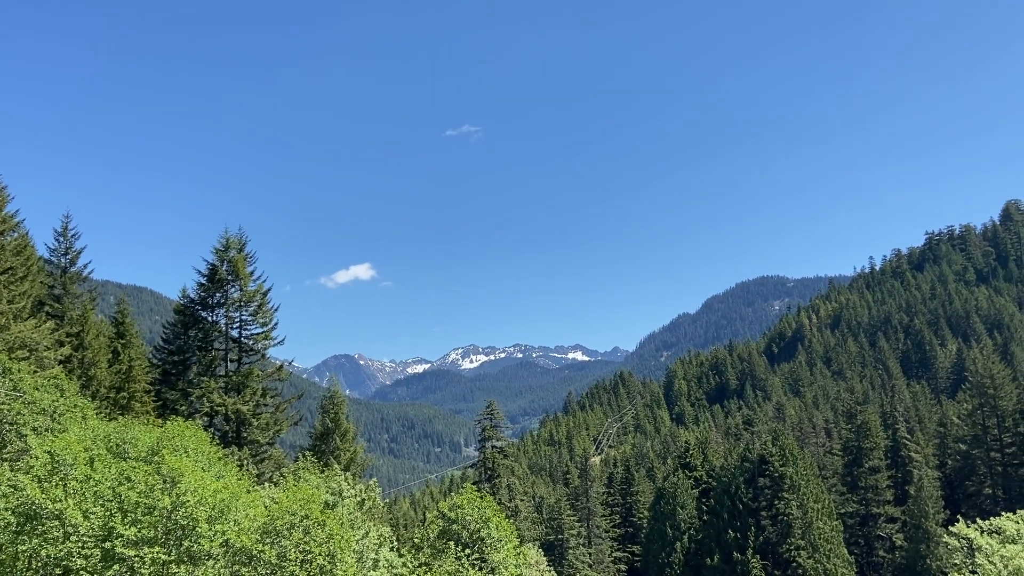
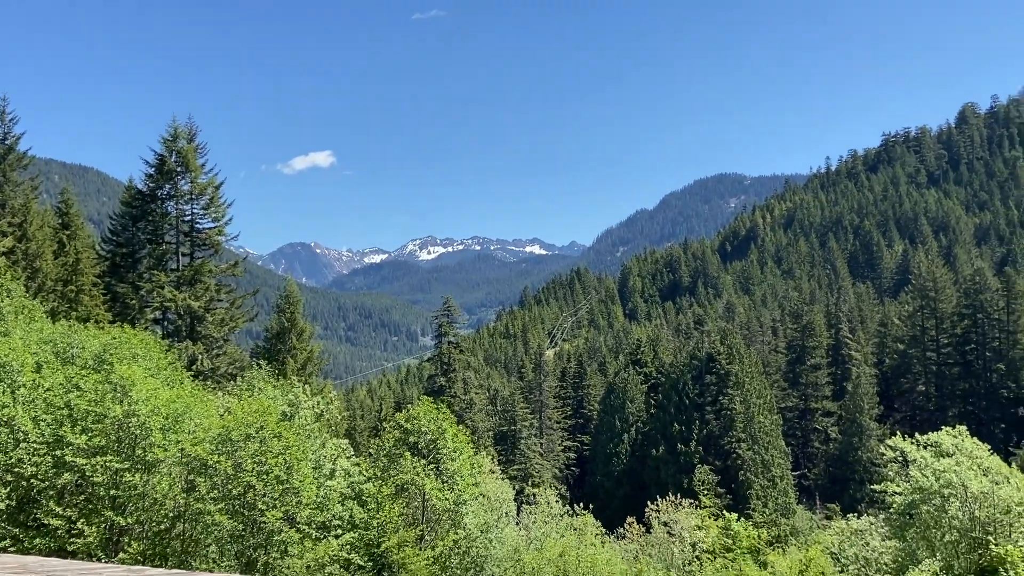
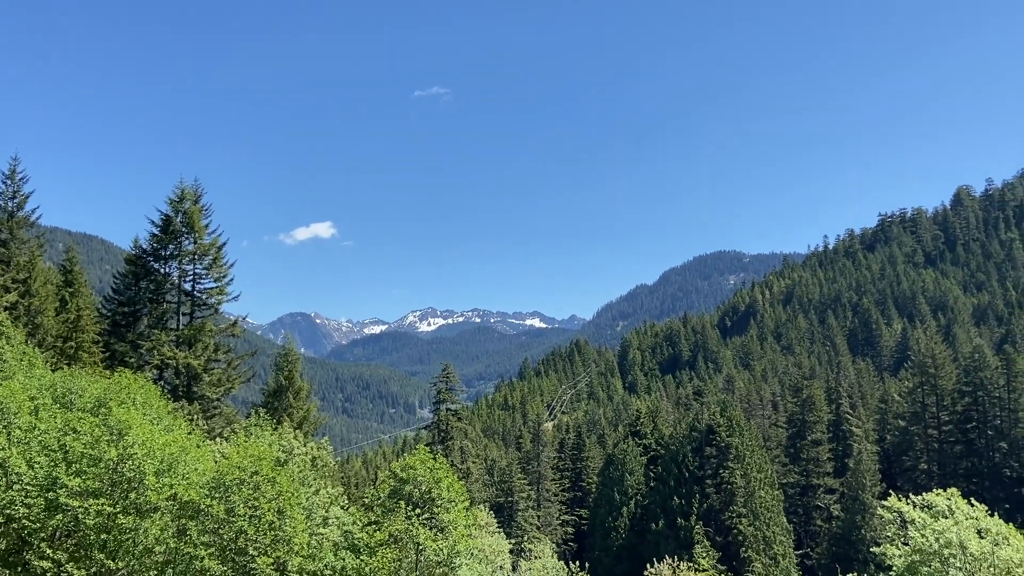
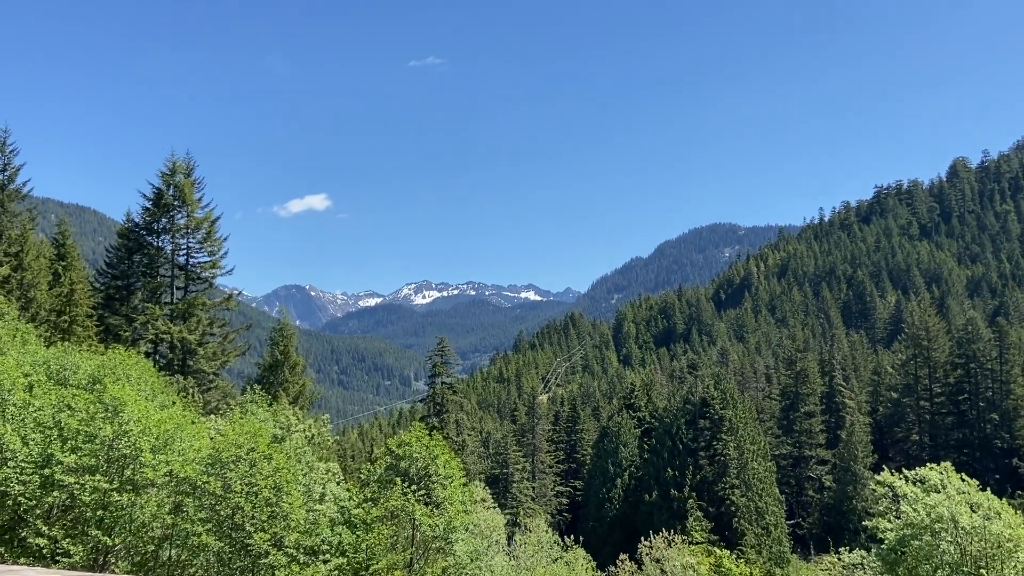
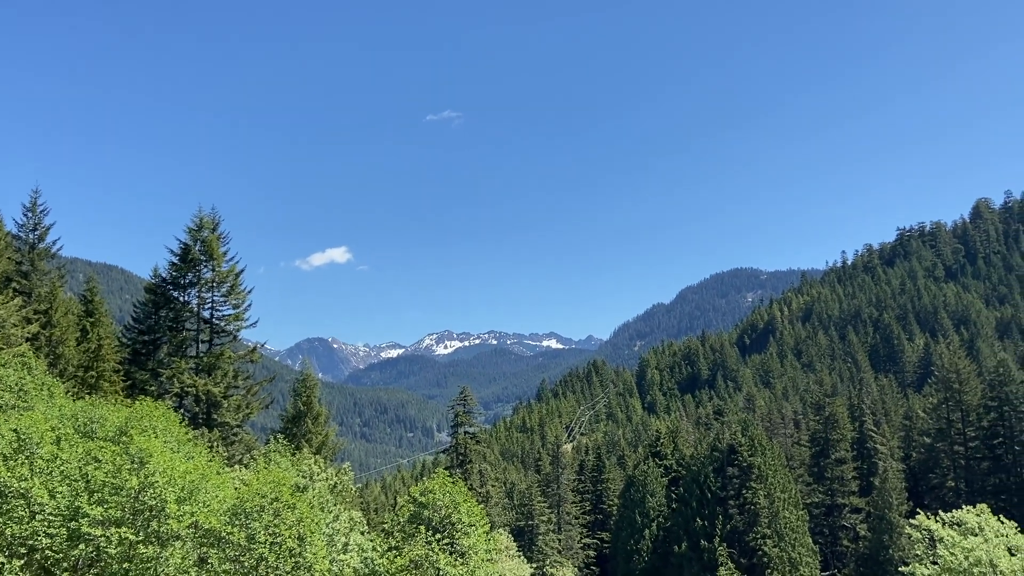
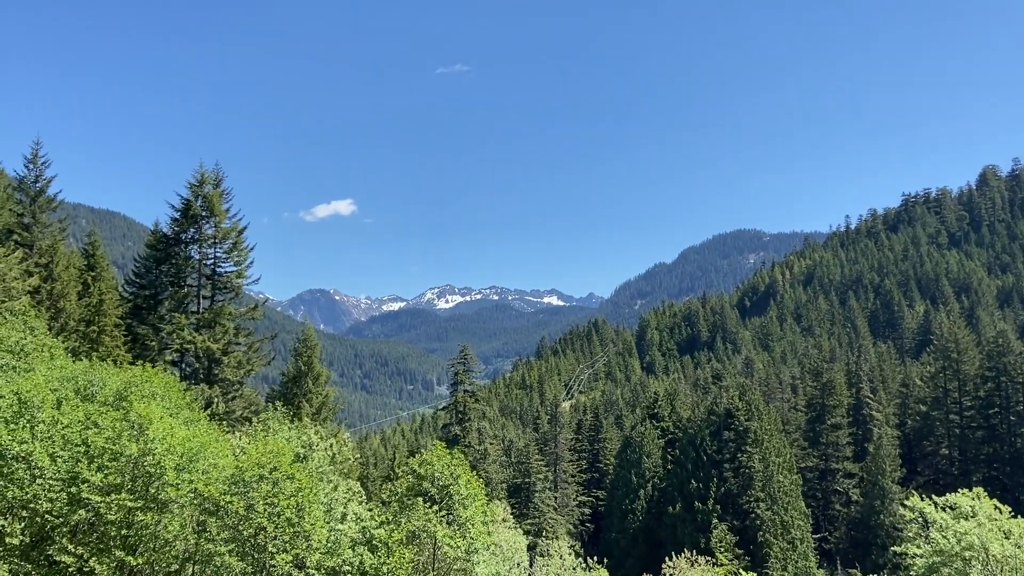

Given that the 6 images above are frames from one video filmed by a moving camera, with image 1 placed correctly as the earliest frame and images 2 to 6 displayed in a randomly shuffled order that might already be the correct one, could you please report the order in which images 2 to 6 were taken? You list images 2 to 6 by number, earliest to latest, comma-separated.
5, 3, 4, 6, 2
